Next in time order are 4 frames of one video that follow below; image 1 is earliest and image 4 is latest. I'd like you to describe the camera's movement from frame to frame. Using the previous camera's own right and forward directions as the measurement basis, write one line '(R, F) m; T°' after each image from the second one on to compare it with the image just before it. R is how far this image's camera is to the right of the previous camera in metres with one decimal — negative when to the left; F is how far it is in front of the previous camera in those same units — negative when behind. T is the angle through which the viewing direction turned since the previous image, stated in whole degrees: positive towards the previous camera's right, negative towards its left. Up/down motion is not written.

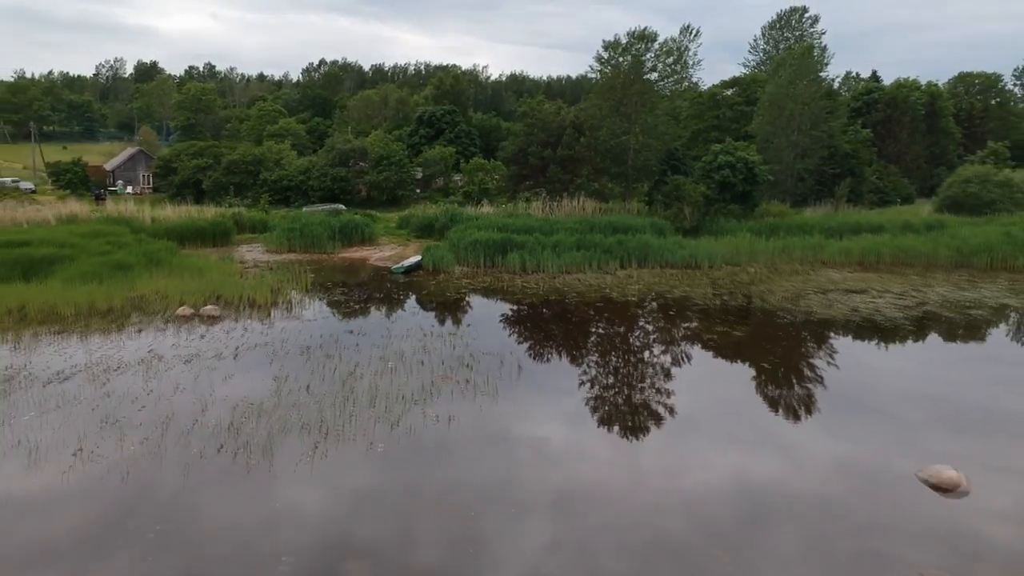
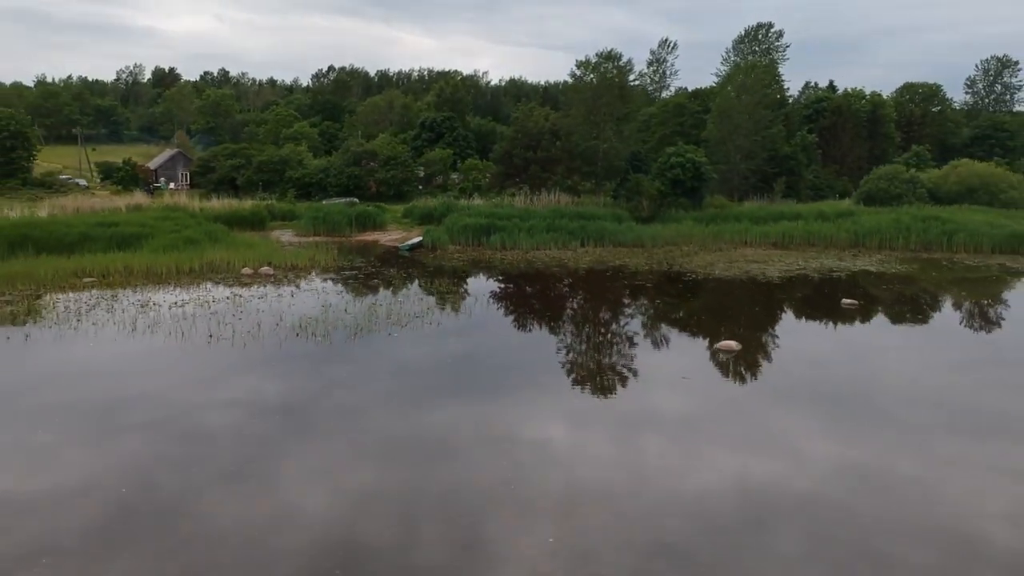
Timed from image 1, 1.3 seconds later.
(+0.3, -1.9) m; 0°
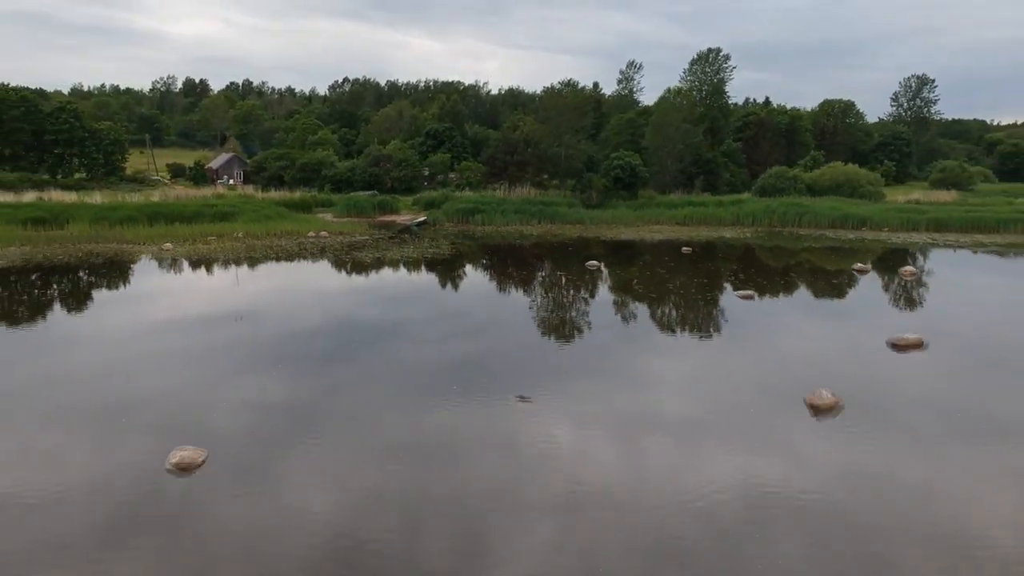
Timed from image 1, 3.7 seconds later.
(+0.5, -3.7) m; 0°
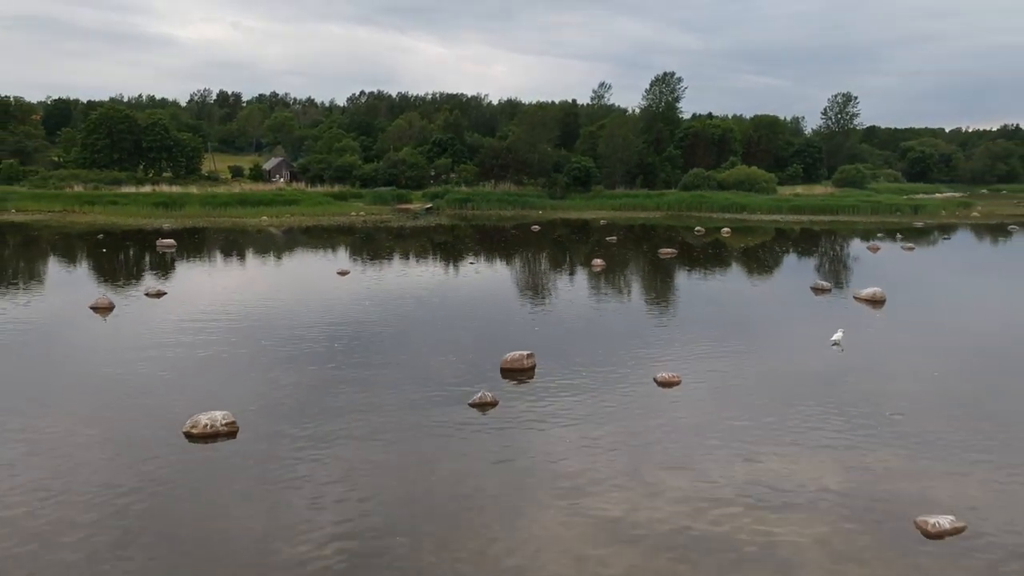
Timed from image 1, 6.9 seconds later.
(+0.6, -4.9) m; 0°
